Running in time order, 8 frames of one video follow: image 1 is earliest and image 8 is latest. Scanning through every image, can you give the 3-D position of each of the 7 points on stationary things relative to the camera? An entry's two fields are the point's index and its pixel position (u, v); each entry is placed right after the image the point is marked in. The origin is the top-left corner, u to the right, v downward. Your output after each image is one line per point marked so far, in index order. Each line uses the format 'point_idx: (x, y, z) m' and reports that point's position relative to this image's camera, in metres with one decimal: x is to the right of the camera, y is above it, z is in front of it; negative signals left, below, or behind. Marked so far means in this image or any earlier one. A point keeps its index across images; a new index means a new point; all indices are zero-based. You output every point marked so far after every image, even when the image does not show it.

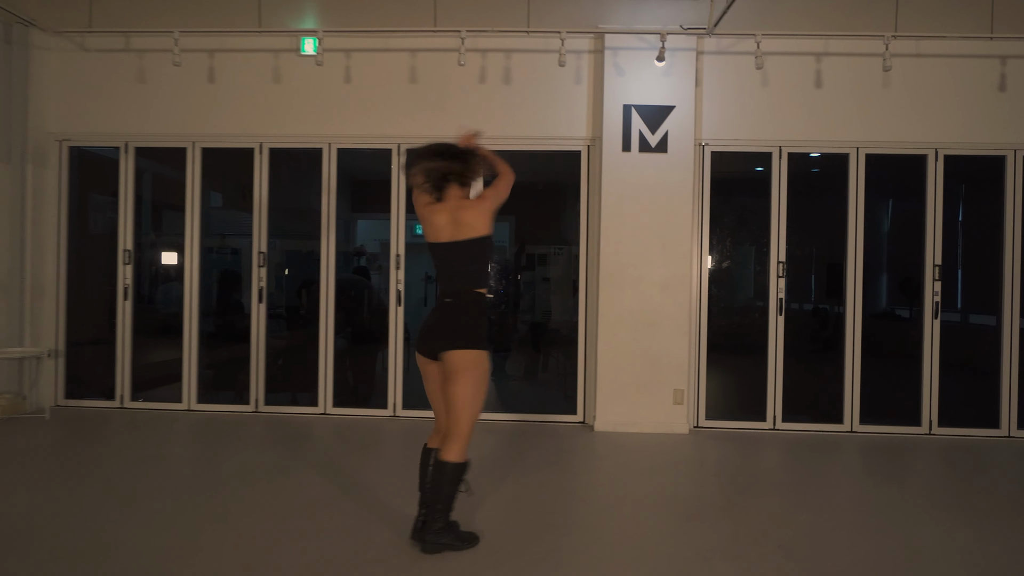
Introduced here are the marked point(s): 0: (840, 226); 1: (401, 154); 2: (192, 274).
0: (+2.5, +0.5, +5.1) m
1: (-0.8, +1.0, +5.3) m
2: (-2.5, +0.1, +5.4) m
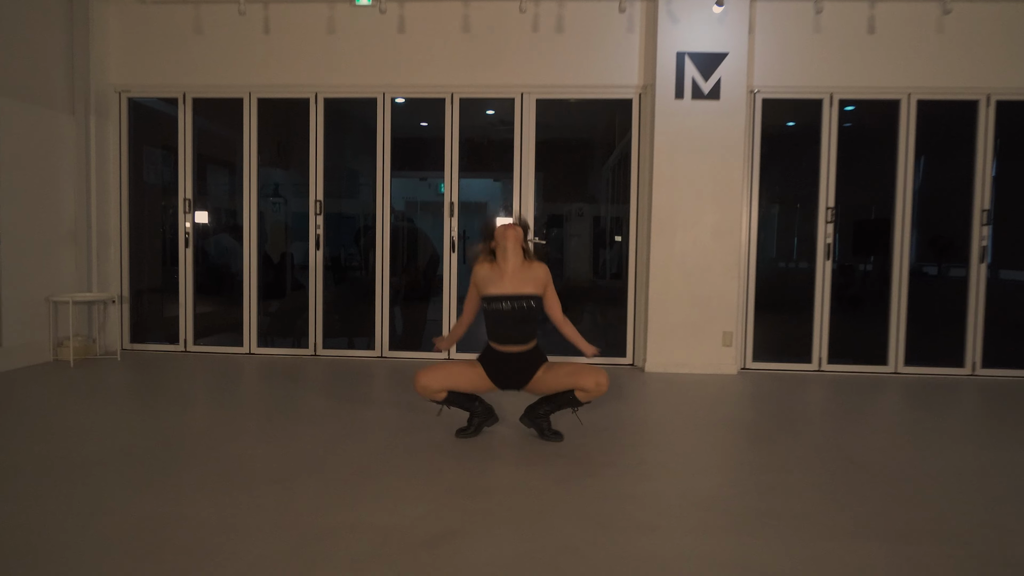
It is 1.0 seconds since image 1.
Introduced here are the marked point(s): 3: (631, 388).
0: (+2.9, +0.9, +5.2) m
1: (-0.4, +1.5, +5.4) m
2: (-2.1, +0.5, +5.6) m
3: (+0.8, -0.7, +4.8) m
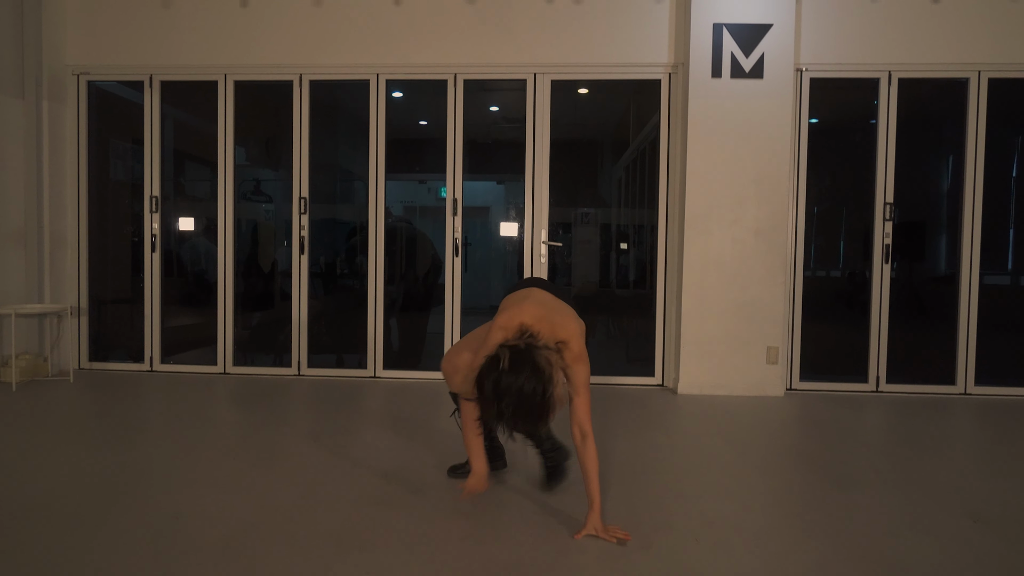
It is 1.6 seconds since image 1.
0: (+2.9, +0.8, +4.5) m
1: (-0.4, +1.4, +4.7) m
2: (-2.0, +0.5, +4.9) m
3: (+0.9, -0.8, +4.2) m
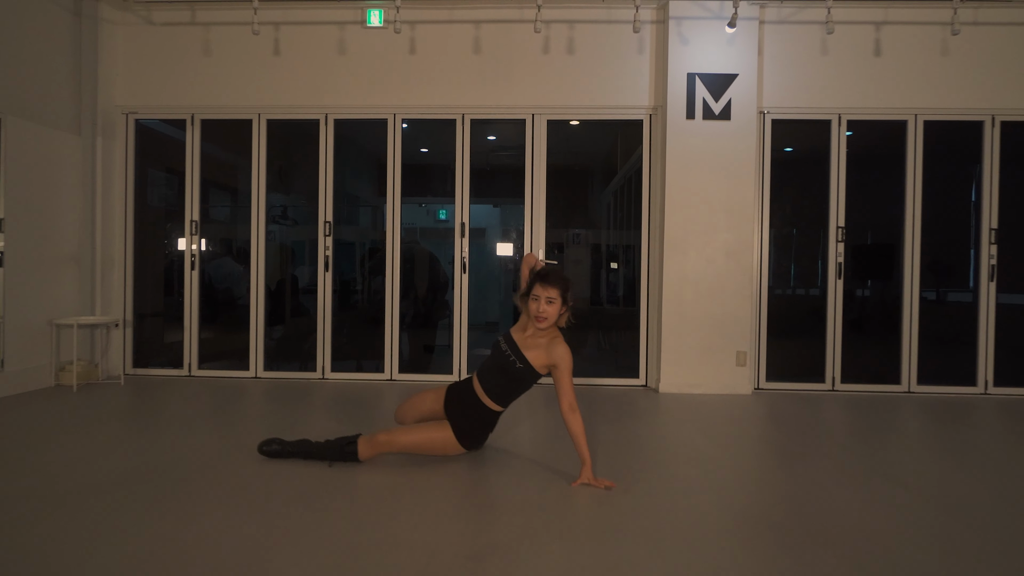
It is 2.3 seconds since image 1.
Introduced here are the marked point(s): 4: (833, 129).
0: (+3.0, +0.7, +5.2) m
1: (-0.4, +1.3, +5.4) m
2: (-2.0, +0.4, +5.5) m
3: (+0.9, -0.8, +4.8) m
4: (+2.4, +1.2, +5.2) m
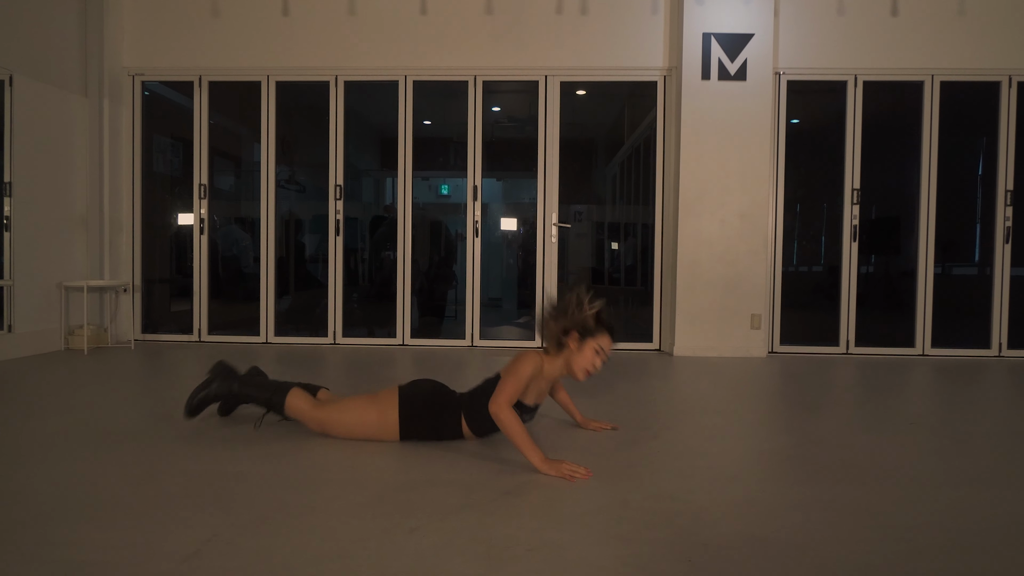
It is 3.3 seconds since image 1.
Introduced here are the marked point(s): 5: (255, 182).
0: (+3.0, +1.0, +5.2) m
1: (-0.3, +1.6, +5.3) m
2: (-1.9, +0.6, +5.4) m
3: (+1.0, -0.6, +4.8) m
4: (+2.5, +1.5, +5.1) m
5: (-2.1, +0.9, +5.5) m
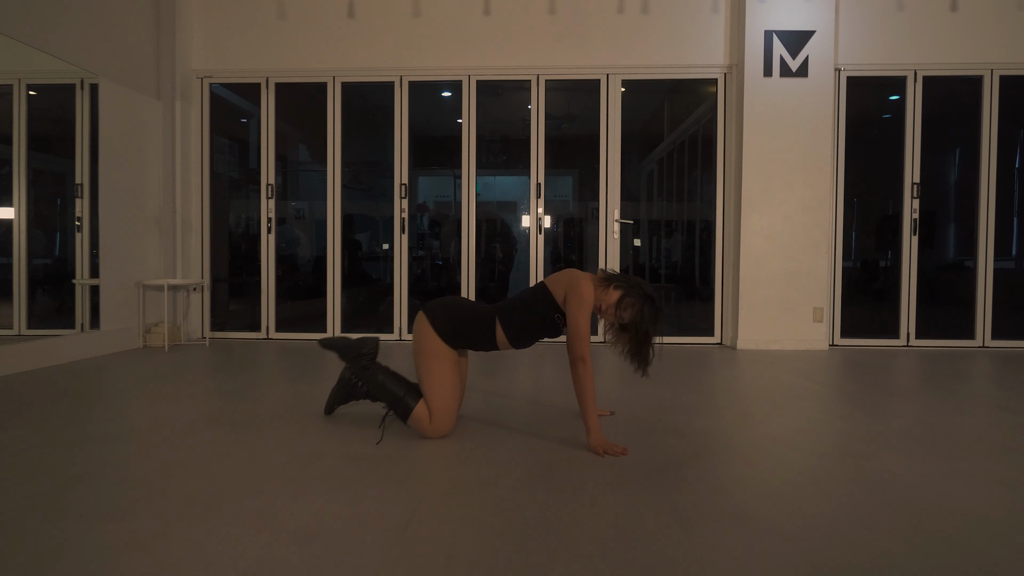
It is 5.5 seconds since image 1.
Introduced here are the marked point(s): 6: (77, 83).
0: (+3.5, +1.1, +5.2) m
1: (+0.2, +1.6, +5.4) m
2: (-1.5, +0.7, +5.5) m
3: (+1.5, -0.5, +4.9) m
4: (+3.0, +1.5, +5.2) m
5: (-1.6, +0.9, +5.6) m
6: (-2.9, +1.4, +4.6) m
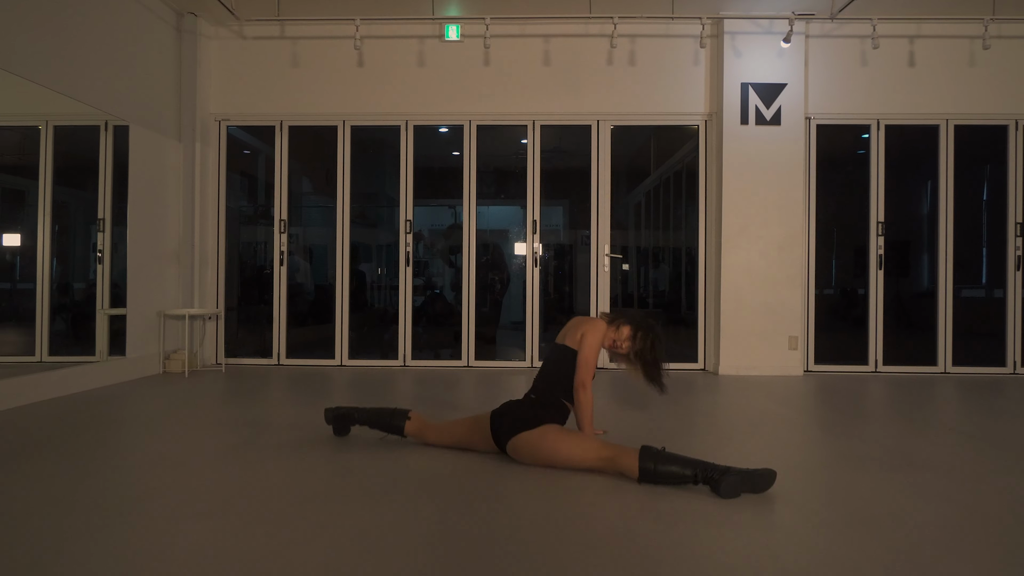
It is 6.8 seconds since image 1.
0: (+3.5, +0.8, +5.7) m
1: (+0.2, +1.4, +5.8) m
2: (-1.5, +0.4, +5.9) m
3: (+1.5, -0.8, +5.2) m
4: (+3.0, +1.3, +5.7) m
5: (-1.7, +0.6, +6.0) m
6: (-3.0, +1.2, +5.0) m
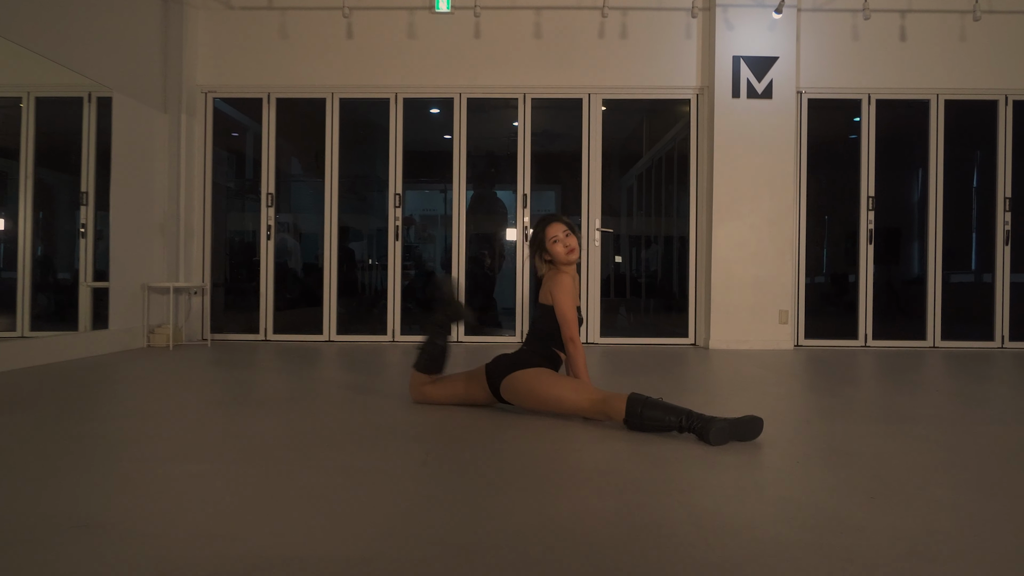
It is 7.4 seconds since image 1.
0: (+3.4, +1.0, +5.7) m
1: (+0.1, +1.6, +5.8) m
2: (-1.6, +0.6, +5.9) m
3: (+1.4, -0.6, +5.2) m
4: (+2.9, +1.5, +5.7) m
5: (-1.8, +0.9, +5.9) m
6: (-3.0, +1.4, +4.9) m
